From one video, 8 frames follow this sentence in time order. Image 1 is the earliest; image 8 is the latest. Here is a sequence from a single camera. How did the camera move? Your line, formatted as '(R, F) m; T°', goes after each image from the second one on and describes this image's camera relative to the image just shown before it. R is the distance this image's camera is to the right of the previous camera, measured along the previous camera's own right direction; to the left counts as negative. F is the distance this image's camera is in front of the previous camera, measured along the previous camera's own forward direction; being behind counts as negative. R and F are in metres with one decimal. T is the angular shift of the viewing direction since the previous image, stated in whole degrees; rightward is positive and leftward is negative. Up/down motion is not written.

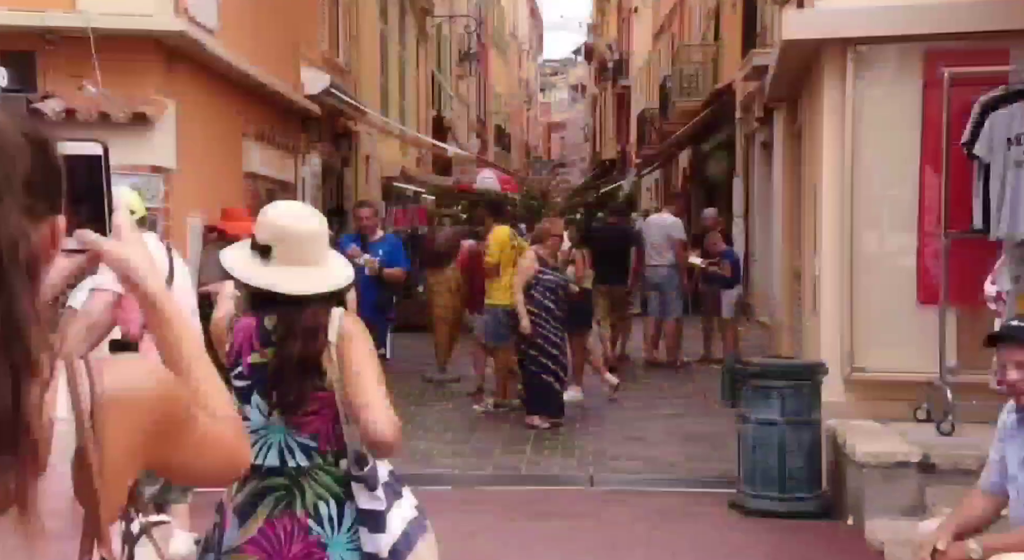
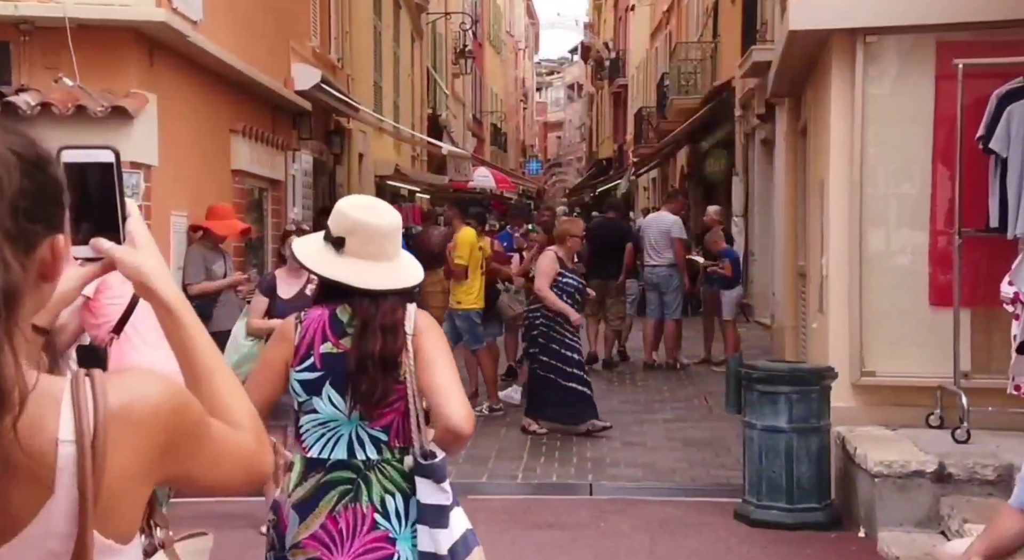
(0.0, +0.3) m; 0°
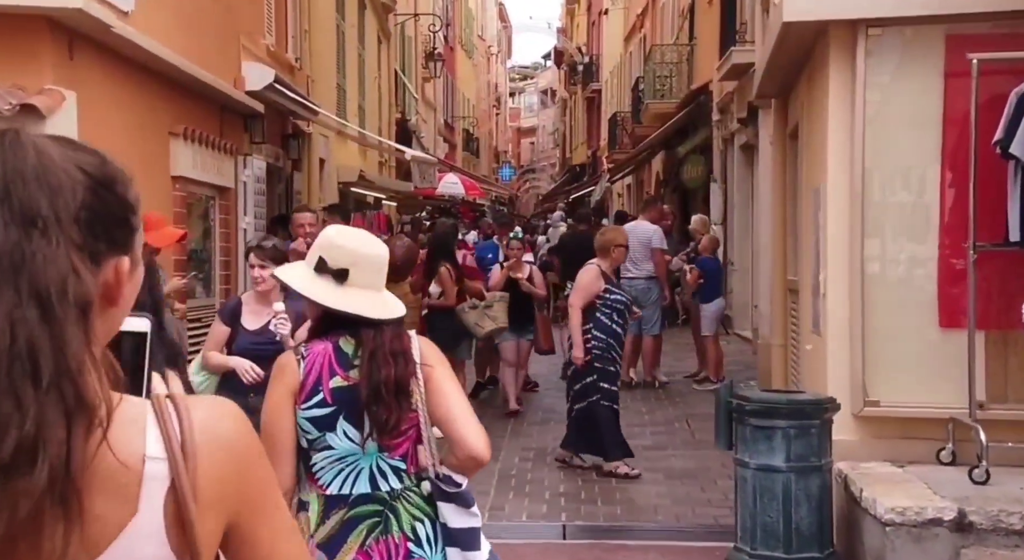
(+0.1, +0.8) m; +1°
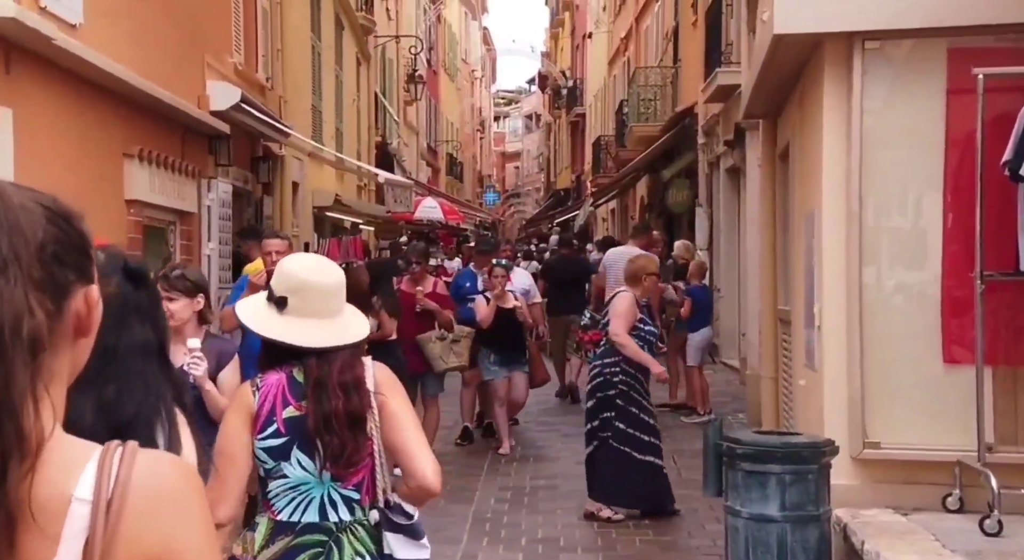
(+0.1, +0.5) m; +1°
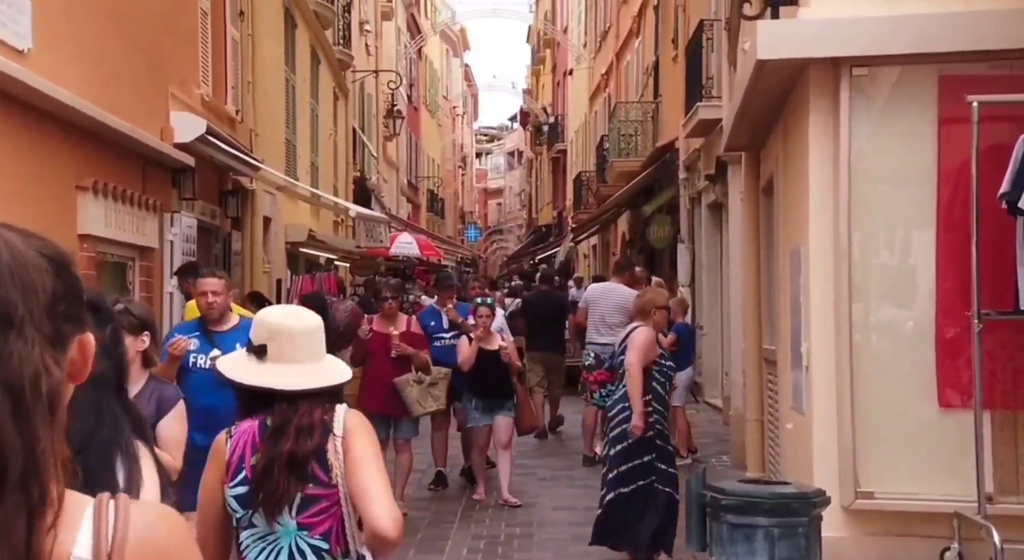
(+0.1, +0.4) m; +1°
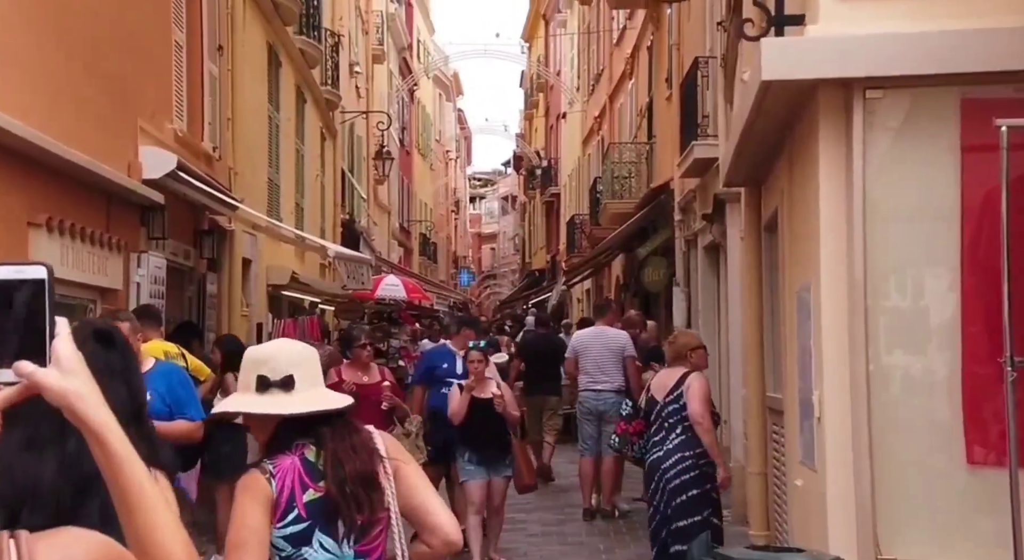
(+0.1, +0.6) m; 0°
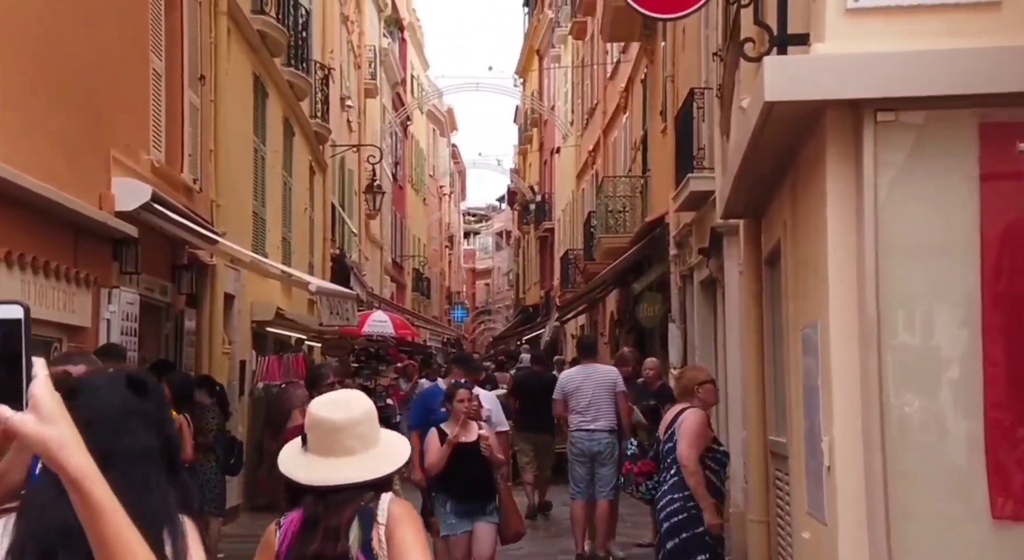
(0.0, +0.4) m; 0°
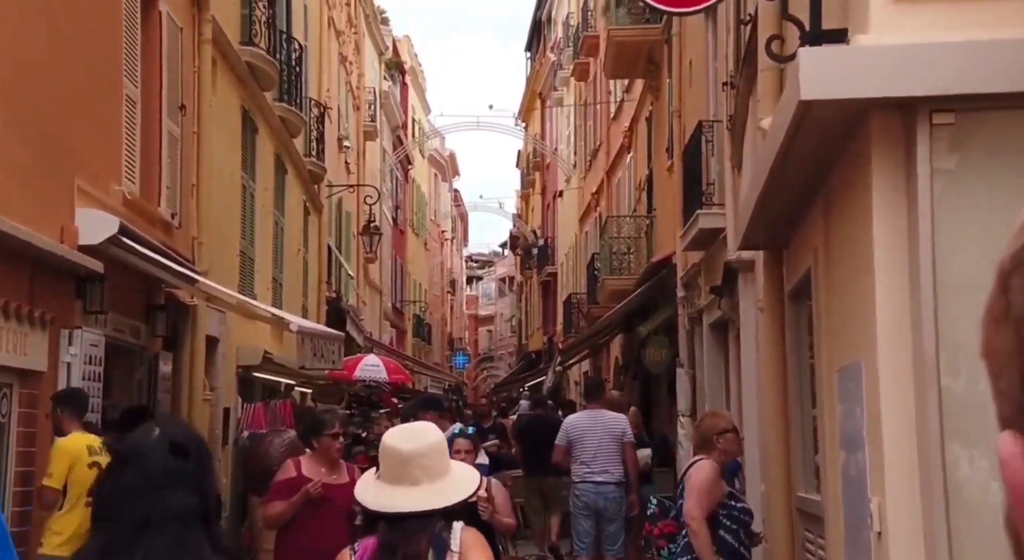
(0.0, +0.8) m; 0°
